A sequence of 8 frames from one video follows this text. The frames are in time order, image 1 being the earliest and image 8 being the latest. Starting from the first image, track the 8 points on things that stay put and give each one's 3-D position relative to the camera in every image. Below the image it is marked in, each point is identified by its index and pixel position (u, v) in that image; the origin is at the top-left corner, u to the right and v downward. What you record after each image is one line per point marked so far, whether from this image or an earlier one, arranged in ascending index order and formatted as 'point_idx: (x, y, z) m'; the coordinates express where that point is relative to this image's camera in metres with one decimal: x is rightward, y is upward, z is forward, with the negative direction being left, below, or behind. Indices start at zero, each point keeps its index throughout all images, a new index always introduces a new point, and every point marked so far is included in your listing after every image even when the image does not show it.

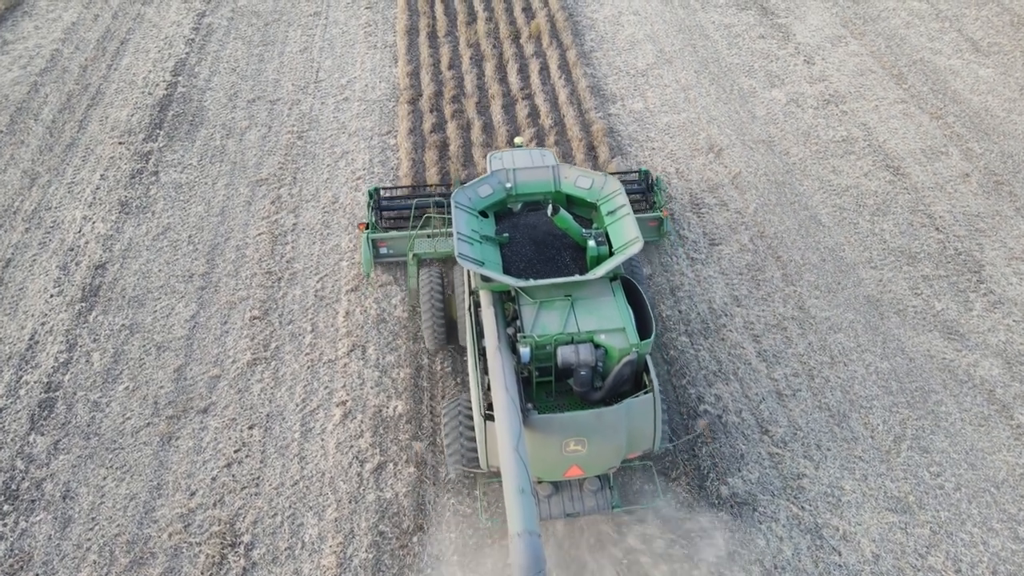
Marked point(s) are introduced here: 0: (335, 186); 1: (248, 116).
0: (-2.6, +1.5, +10.4) m
1: (-4.3, +2.8, +11.6) m
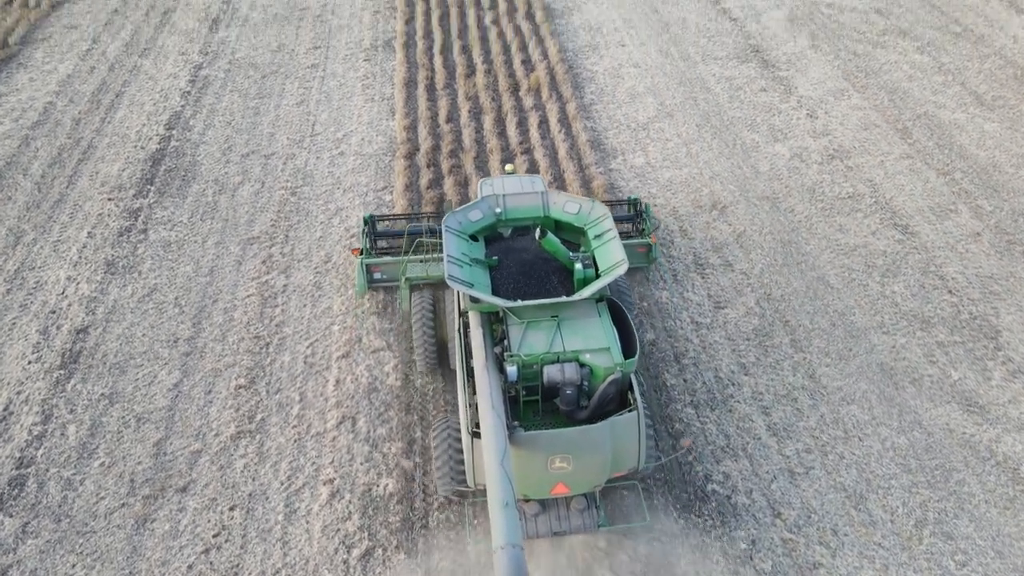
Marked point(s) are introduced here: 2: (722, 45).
0: (-2.6, +0.6, +10.1) m
1: (-4.3, +1.8, +11.4) m
2: (+4.4, +5.1, +14.9) m
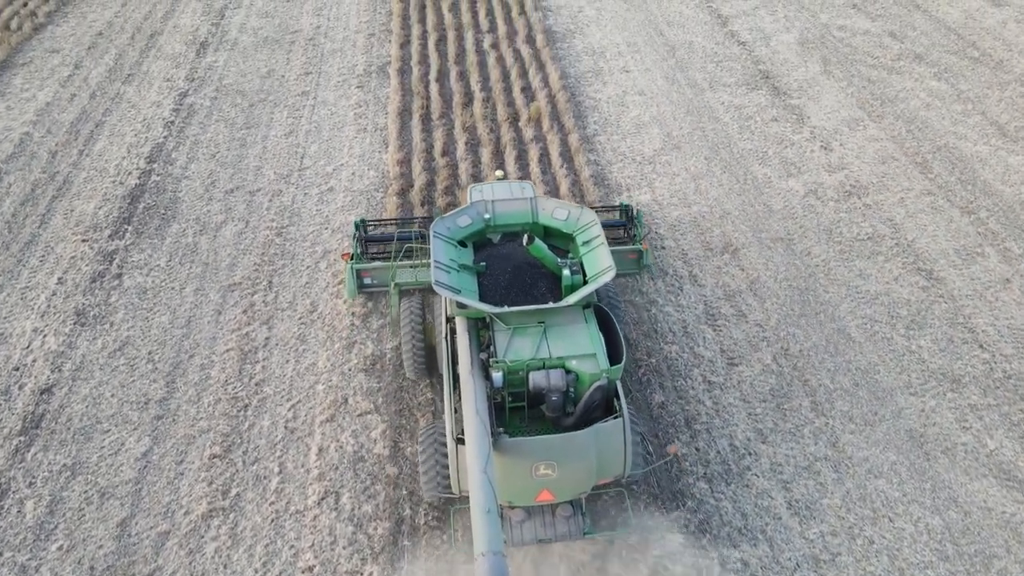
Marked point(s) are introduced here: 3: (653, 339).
0: (-2.6, 0.0, +9.5) m
1: (-4.3, +1.2, +10.8) m
2: (+4.4, +4.3, +14.3) m
3: (+1.7, -0.6, +8.9) m
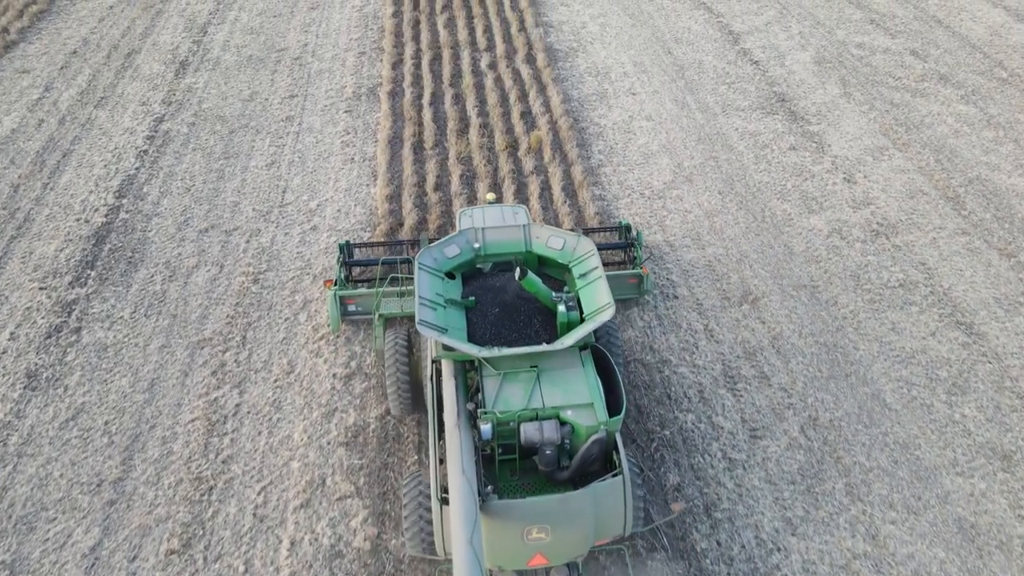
0: (-2.6, -0.7, +8.6) m
1: (-4.3, +0.5, +9.9) m
2: (+4.3, +3.7, +13.4) m
3: (+1.7, -1.3, +8.0) m
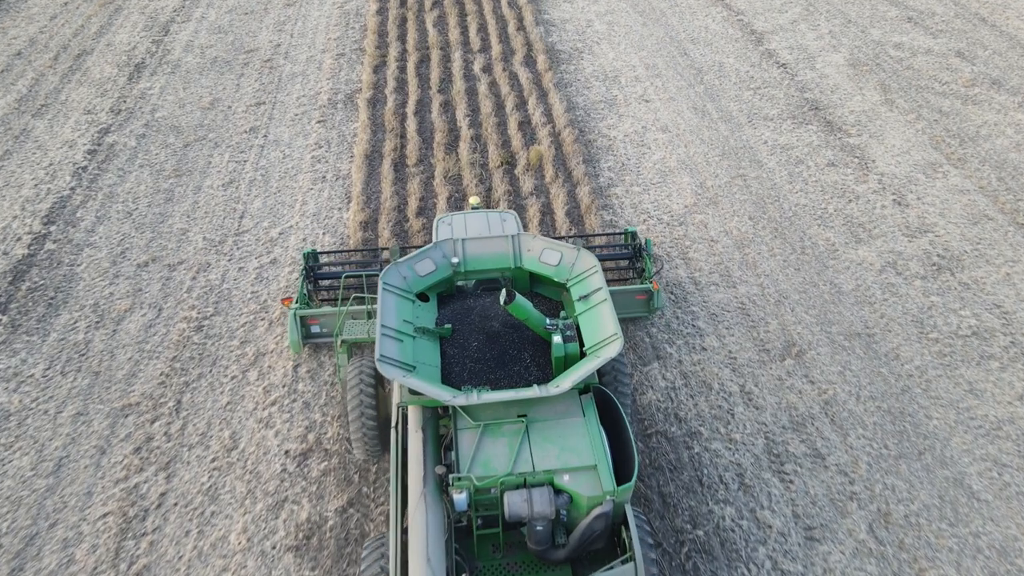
0: (-2.7, -1.3, +7.0) m
1: (-4.4, 0.0, +8.3) m
2: (+4.3, +3.1, +11.8) m
3: (+1.7, -1.8, +6.4) m
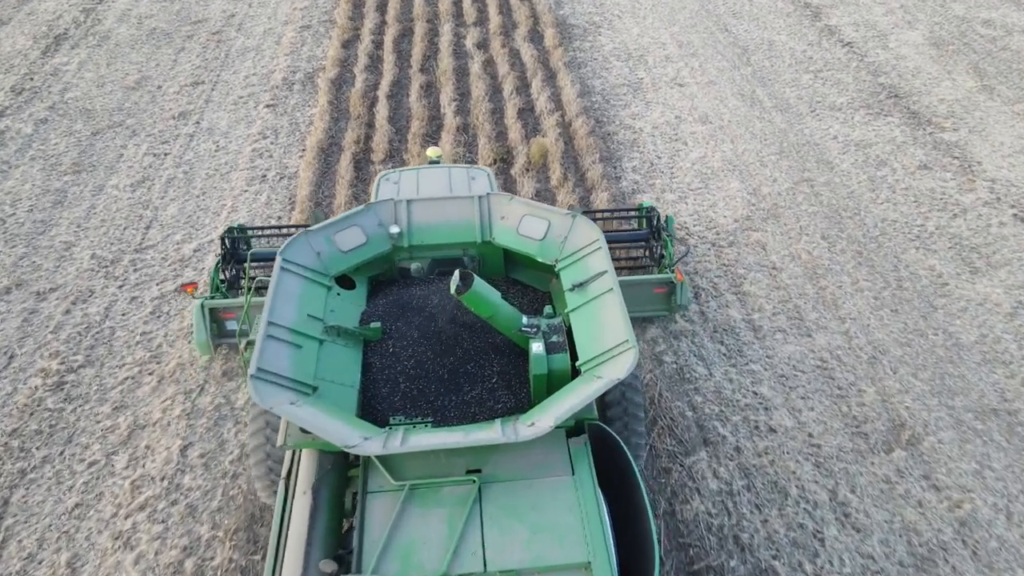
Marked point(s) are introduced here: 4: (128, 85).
0: (-2.8, -1.6, +4.7) m
1: (-4.5, -0.4, +6.1) m
2: (+4.3, +2.7, +9.4) m
3: (+1.5, -2.2, +4.0) m
4: (-5.0, +2.6, +9.3) m
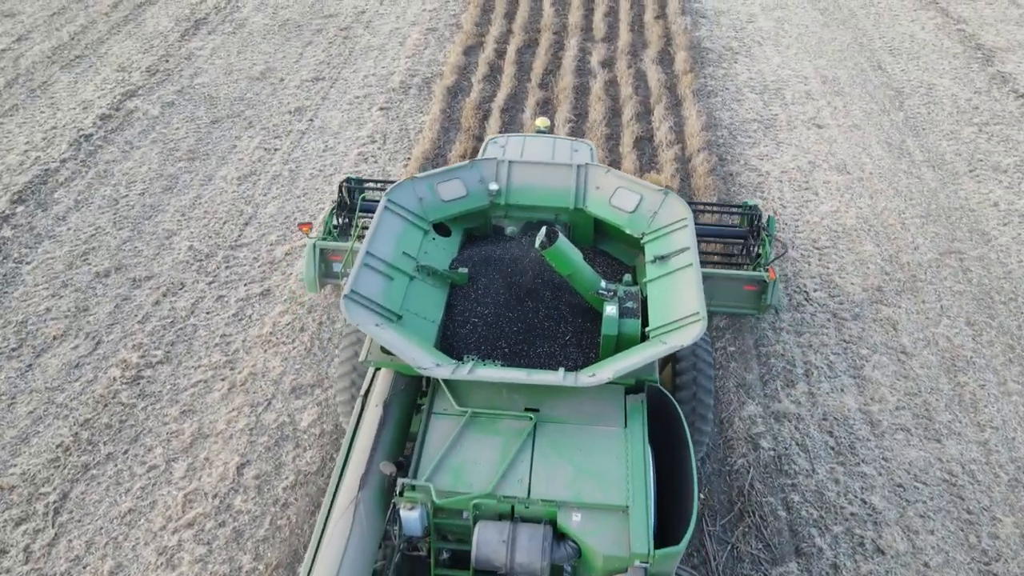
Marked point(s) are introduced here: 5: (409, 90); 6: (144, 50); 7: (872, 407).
0: (-2.5, -1.6, +4.7) m
1: (-3.8, -0.2, +6.2) m
2: (+5.7, +1.7, +8.3) m
3: (+1.6, -2.8, +3.4) m
4: (-3.4, +2.8, +9.5) m
5: (-1.3, +2.5, +9.2) m
6: (-5.1, +3.3, +10.0) m
7: (+2.7, -0.9, +5.5) m
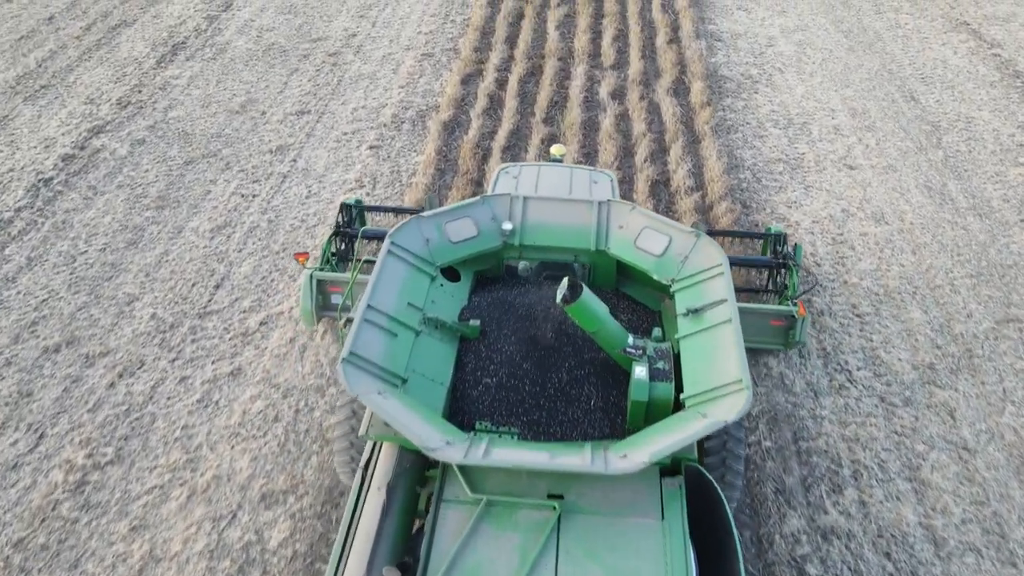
0: (-2.5, -2.2, +3.9) m
1: (-3.8, -0.8, +5.4) m
2: (+5.7, +1.1, +7.5) m
3: (+1.6, -3.4, +2.6) m
4: (-3.4, +2.2, +8.7) m
5: (-1.3, +1.9, +8.4) m
6: (-5.1, +2.7, +9.2) m
7: (+2.8, -1.5, +4.7) m
